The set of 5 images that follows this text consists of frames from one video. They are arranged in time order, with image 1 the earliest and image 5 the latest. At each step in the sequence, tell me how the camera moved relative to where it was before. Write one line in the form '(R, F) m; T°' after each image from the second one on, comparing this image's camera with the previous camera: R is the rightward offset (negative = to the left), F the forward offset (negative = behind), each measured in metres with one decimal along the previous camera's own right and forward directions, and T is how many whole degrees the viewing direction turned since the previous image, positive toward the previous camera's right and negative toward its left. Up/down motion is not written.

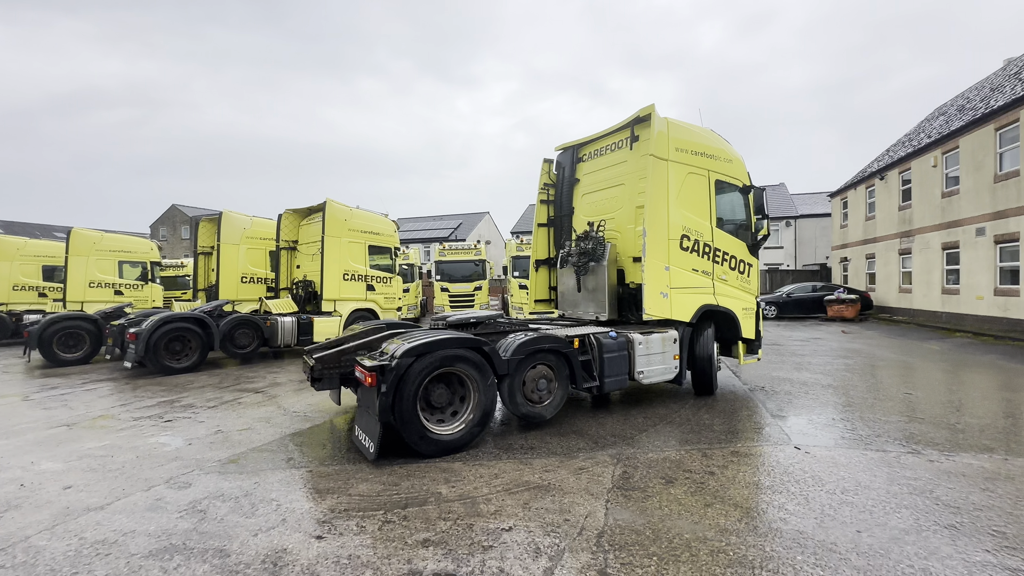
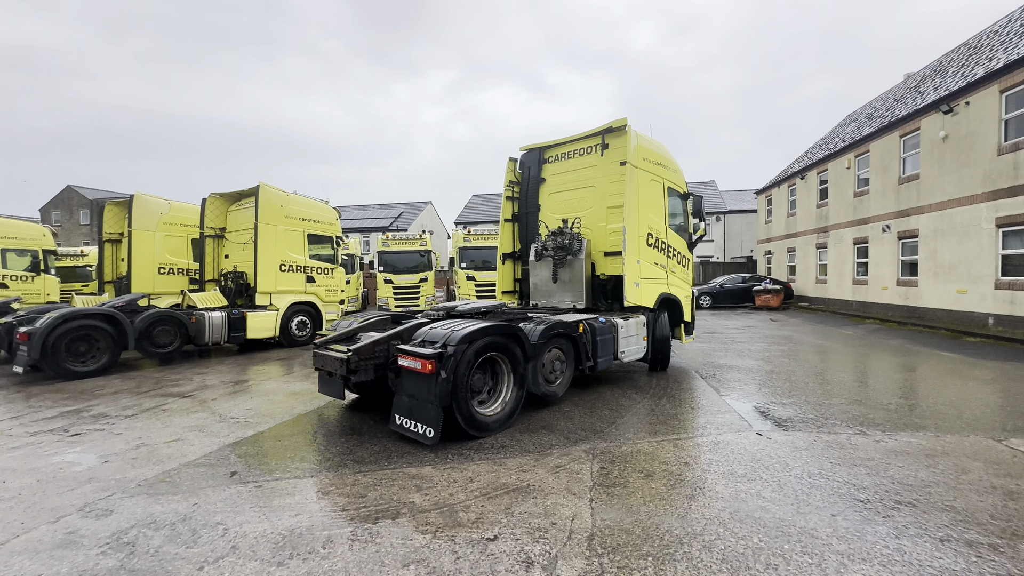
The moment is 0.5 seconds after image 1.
(-0.2, +0.2) m; +8°
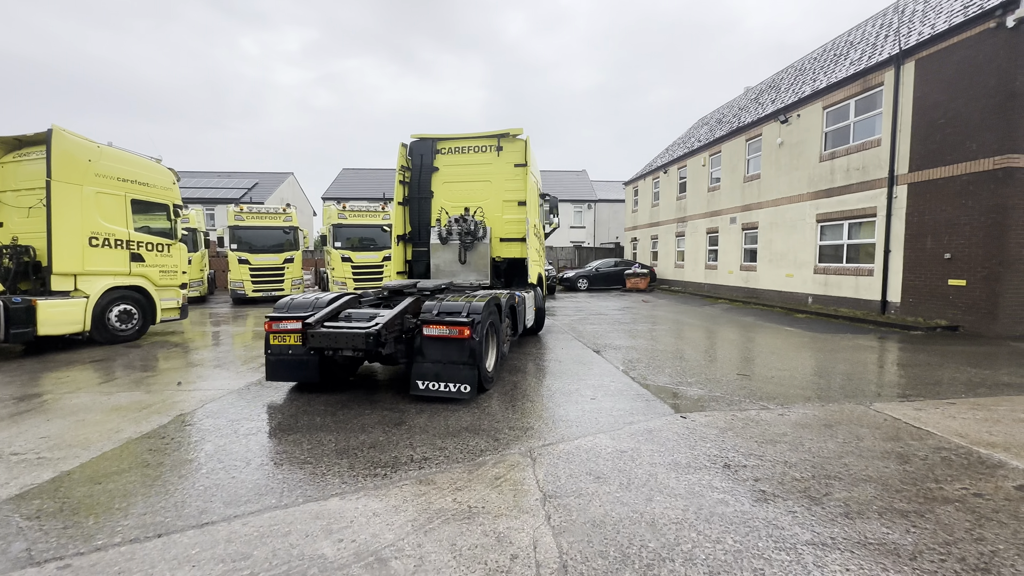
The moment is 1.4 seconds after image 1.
(-0.4, +0.6) m; +16°
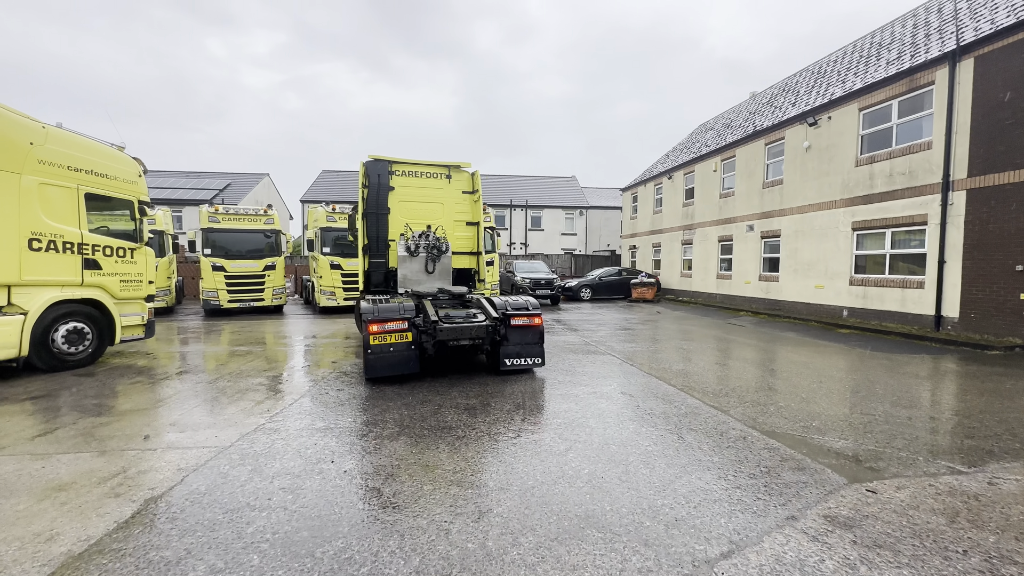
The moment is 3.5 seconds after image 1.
(-0.9, +1.2) m; +3°
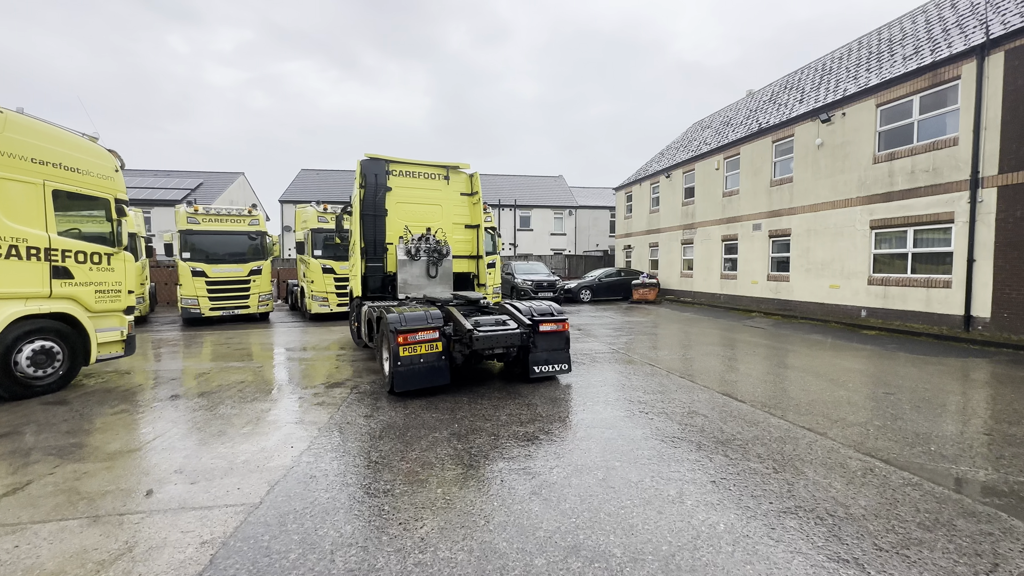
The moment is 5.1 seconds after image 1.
(-0.8, +0.7) m; +3°
